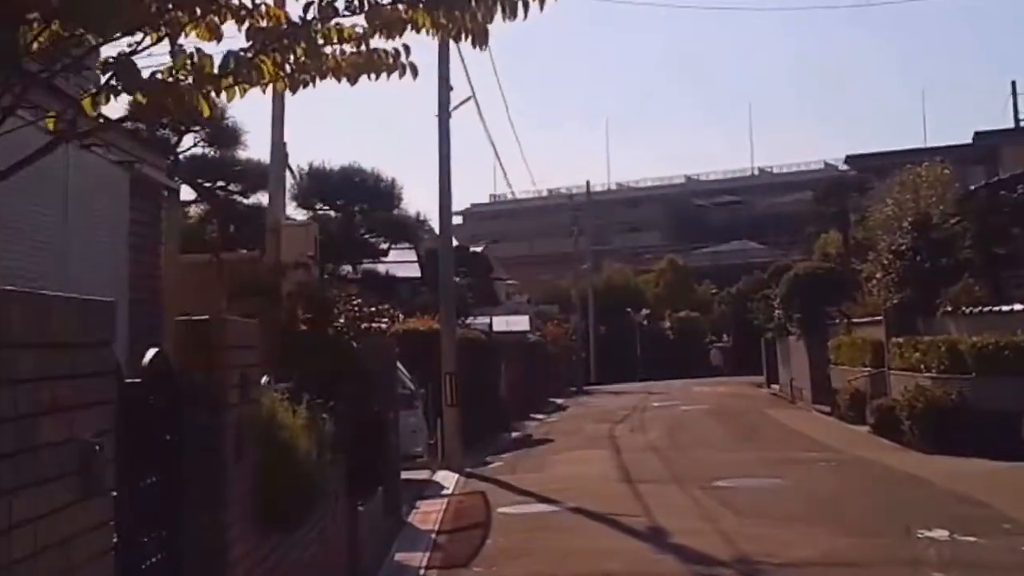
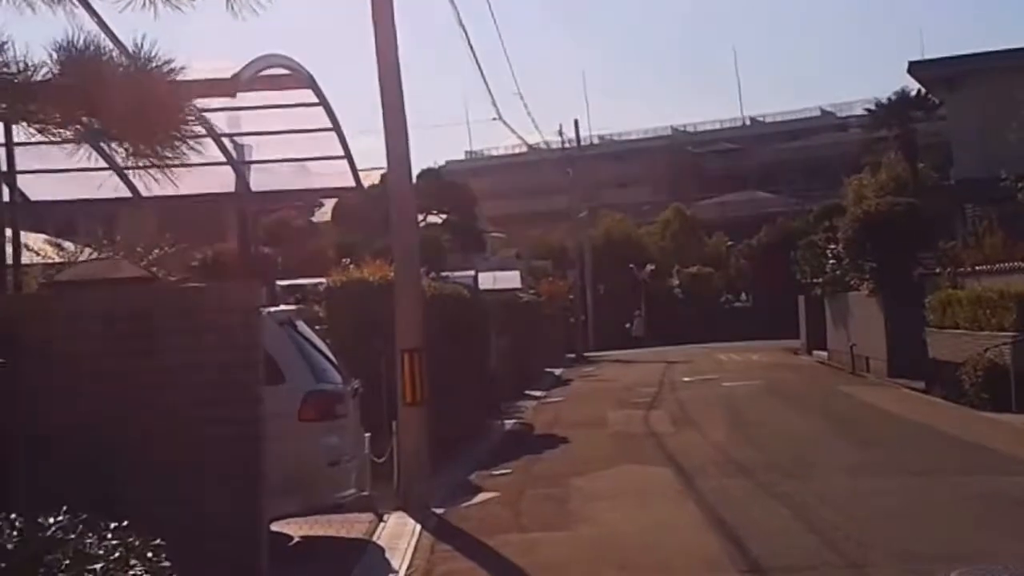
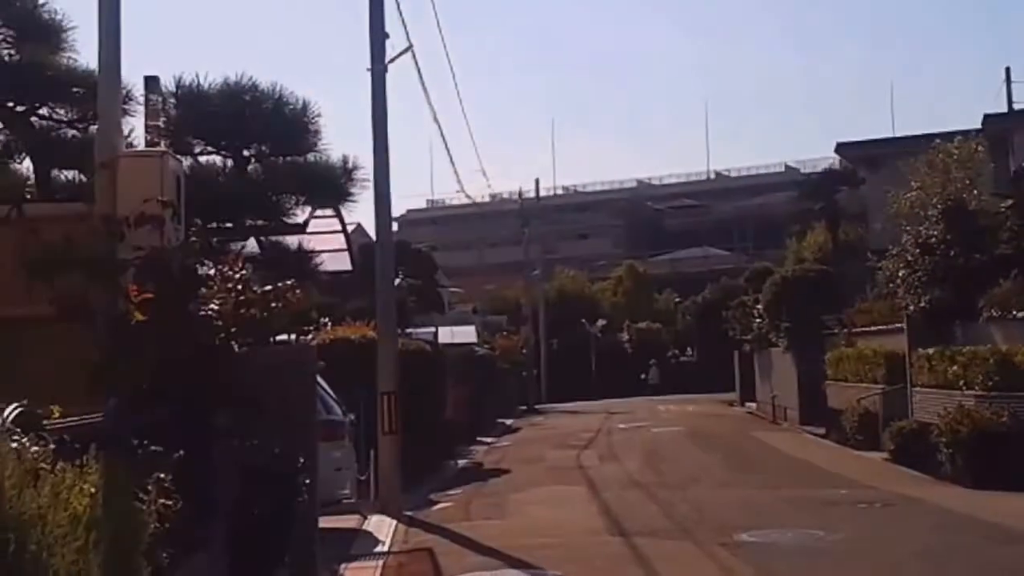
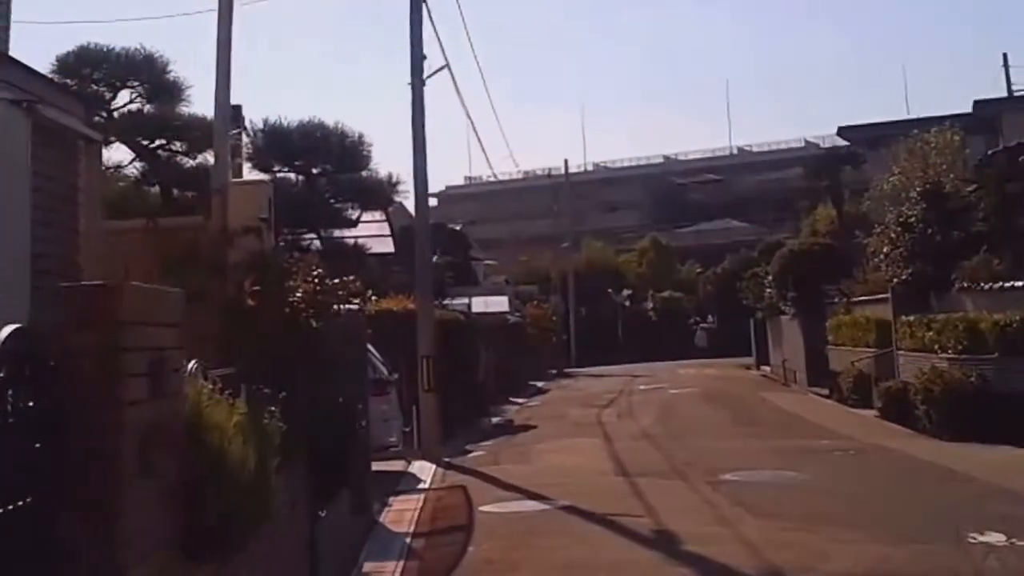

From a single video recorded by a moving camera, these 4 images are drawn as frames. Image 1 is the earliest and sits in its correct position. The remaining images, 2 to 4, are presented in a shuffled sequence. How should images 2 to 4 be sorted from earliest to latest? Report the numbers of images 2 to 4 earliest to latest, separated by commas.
4, 3, 2
